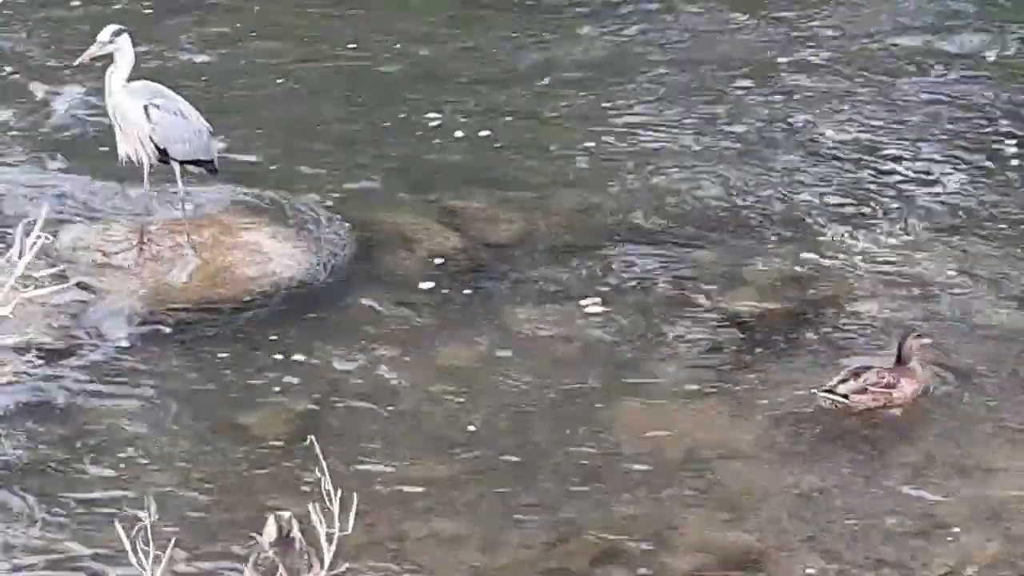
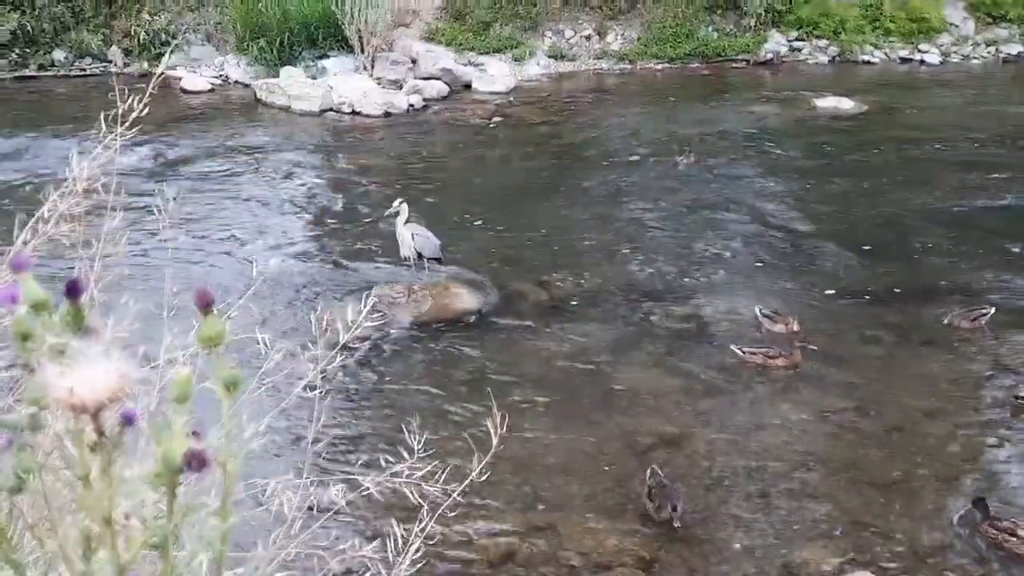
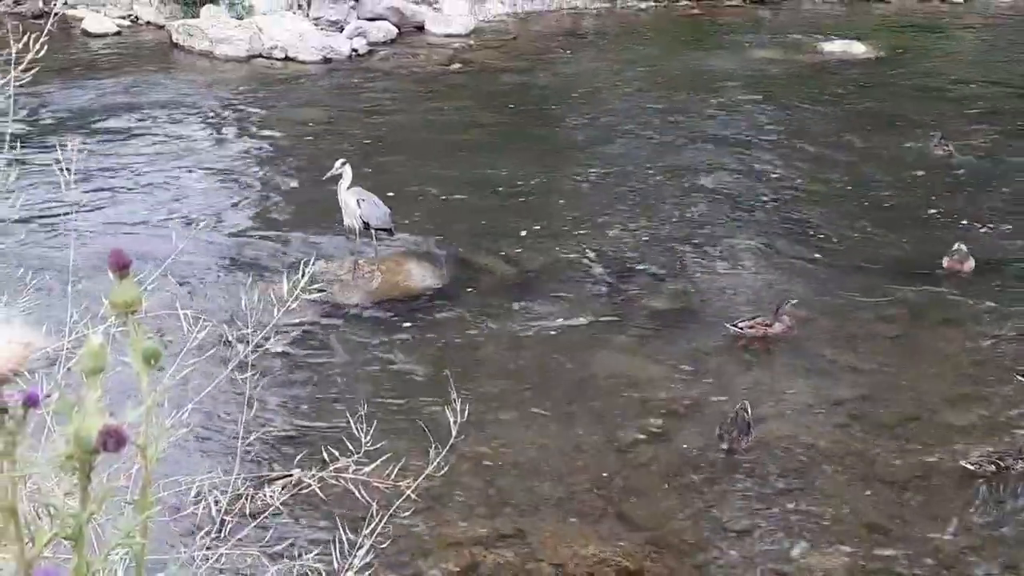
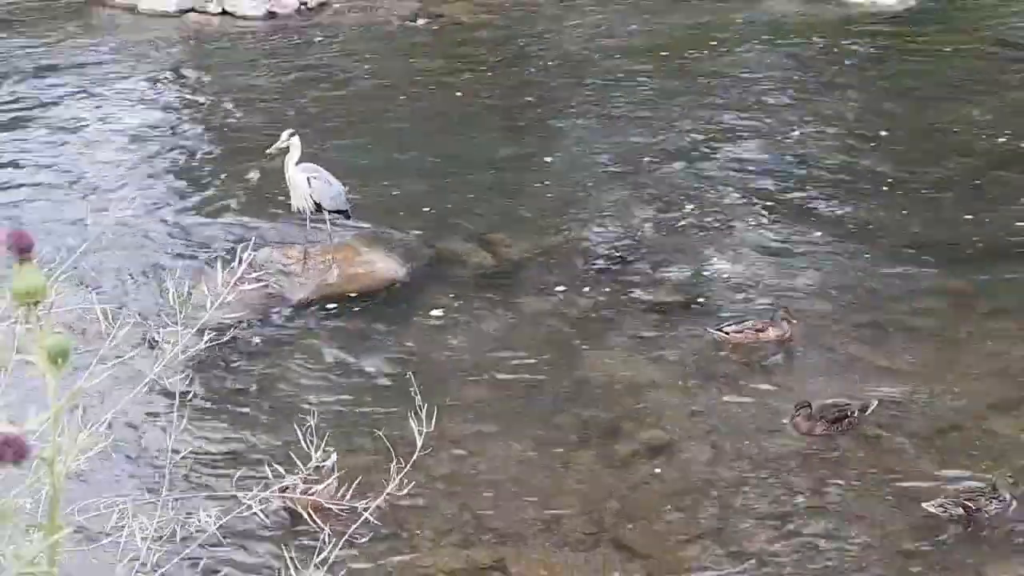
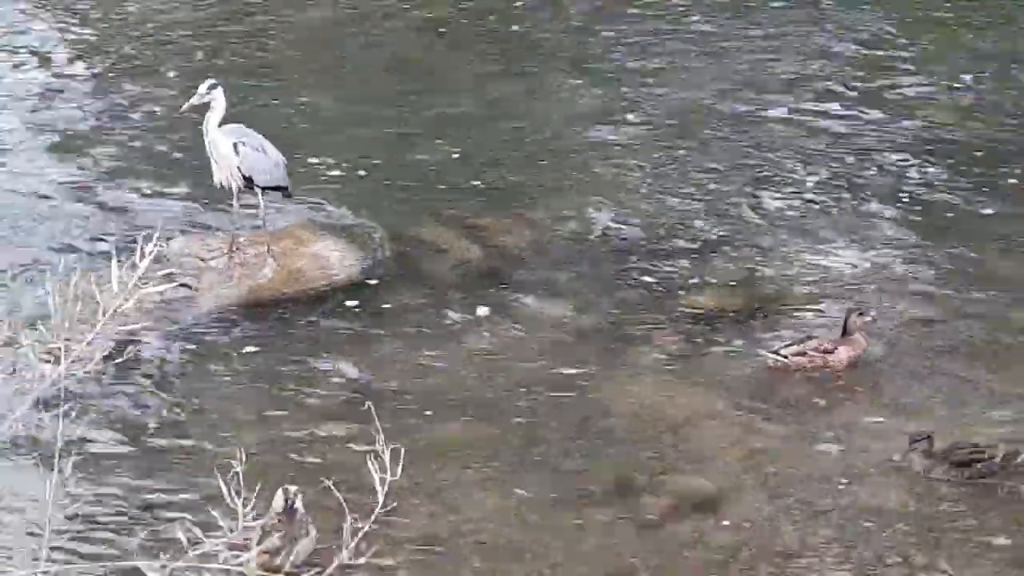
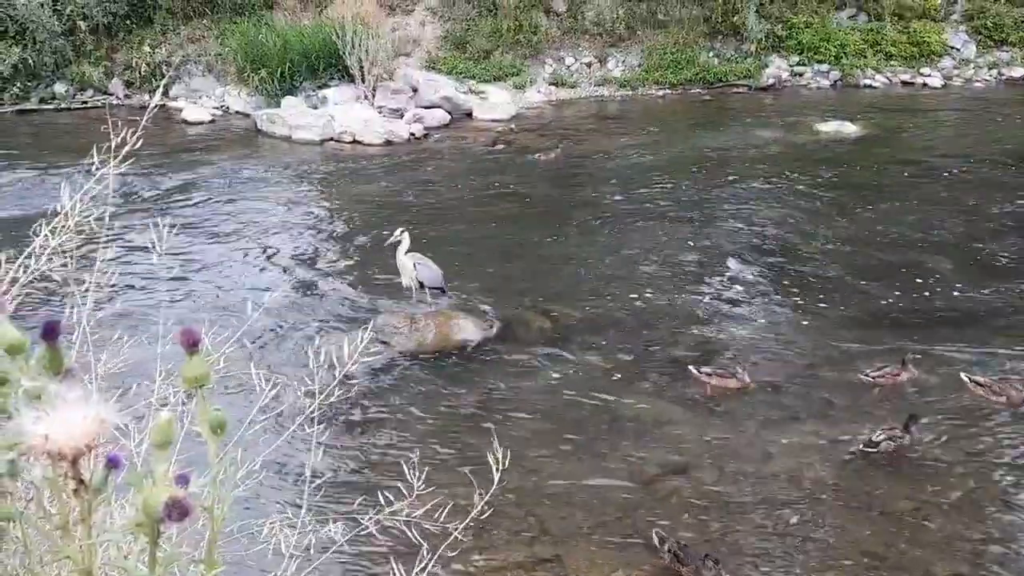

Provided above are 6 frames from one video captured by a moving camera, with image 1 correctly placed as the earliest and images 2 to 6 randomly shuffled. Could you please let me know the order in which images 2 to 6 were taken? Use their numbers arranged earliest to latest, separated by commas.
5, 4, 3, 2, 6
